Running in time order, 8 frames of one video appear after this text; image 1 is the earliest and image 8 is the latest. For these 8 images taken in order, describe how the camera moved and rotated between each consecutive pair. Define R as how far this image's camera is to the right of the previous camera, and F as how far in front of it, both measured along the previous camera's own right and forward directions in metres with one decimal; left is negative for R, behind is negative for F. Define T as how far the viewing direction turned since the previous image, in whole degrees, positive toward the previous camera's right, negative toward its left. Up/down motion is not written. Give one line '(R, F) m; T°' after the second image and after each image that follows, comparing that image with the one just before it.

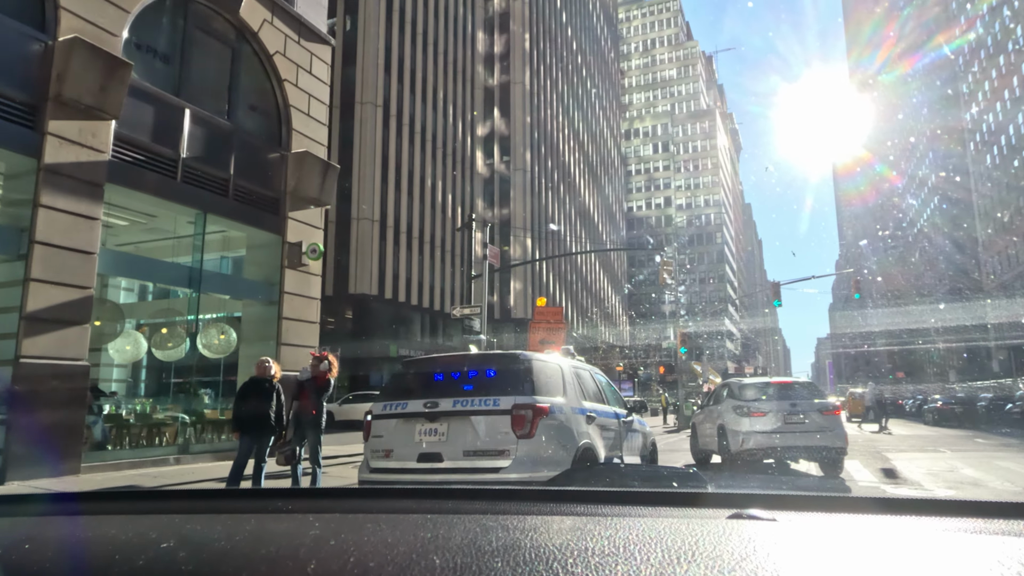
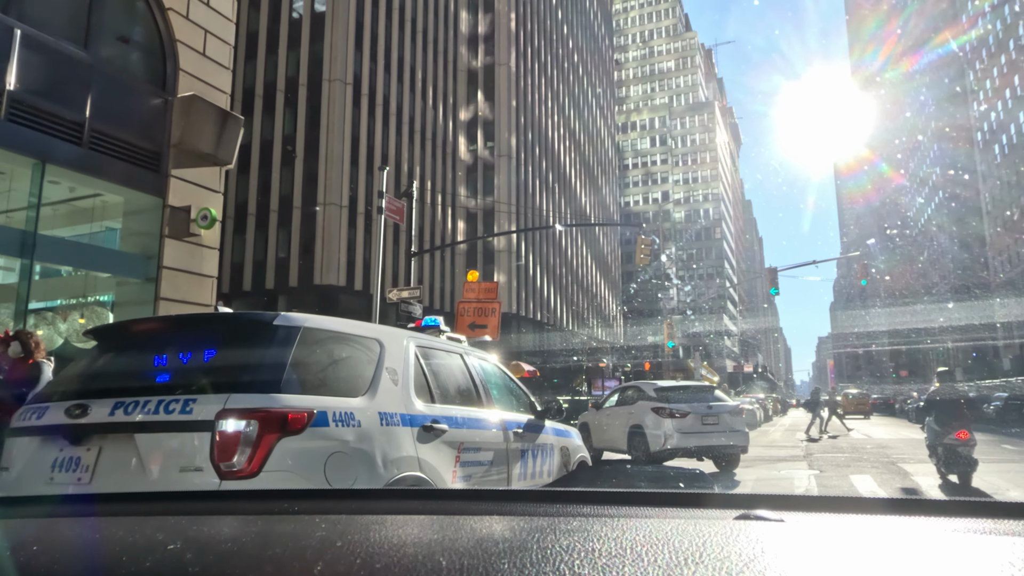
(+1.2, +2.6) m; 0°
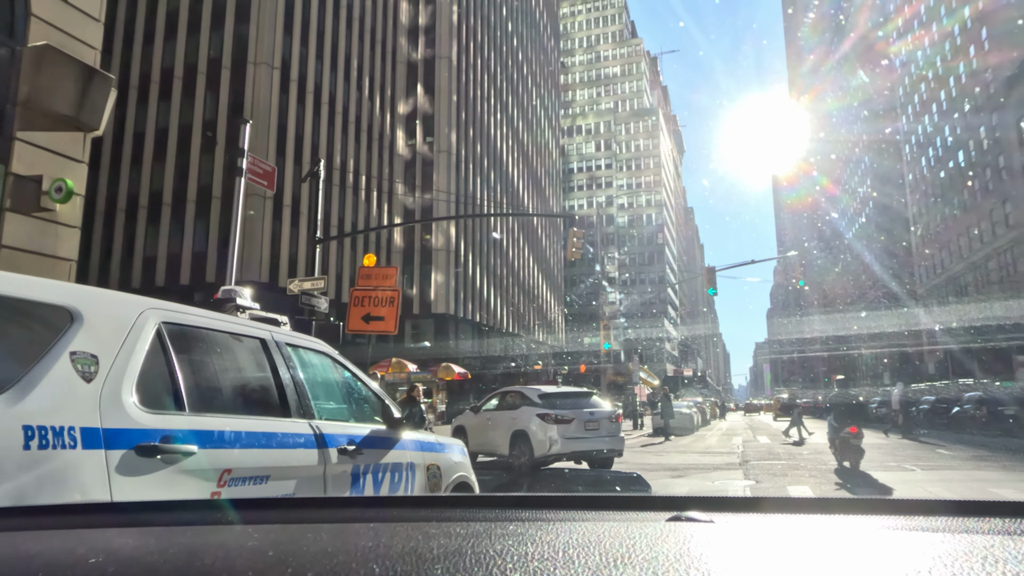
(+0.6, +1.3) m; +5°
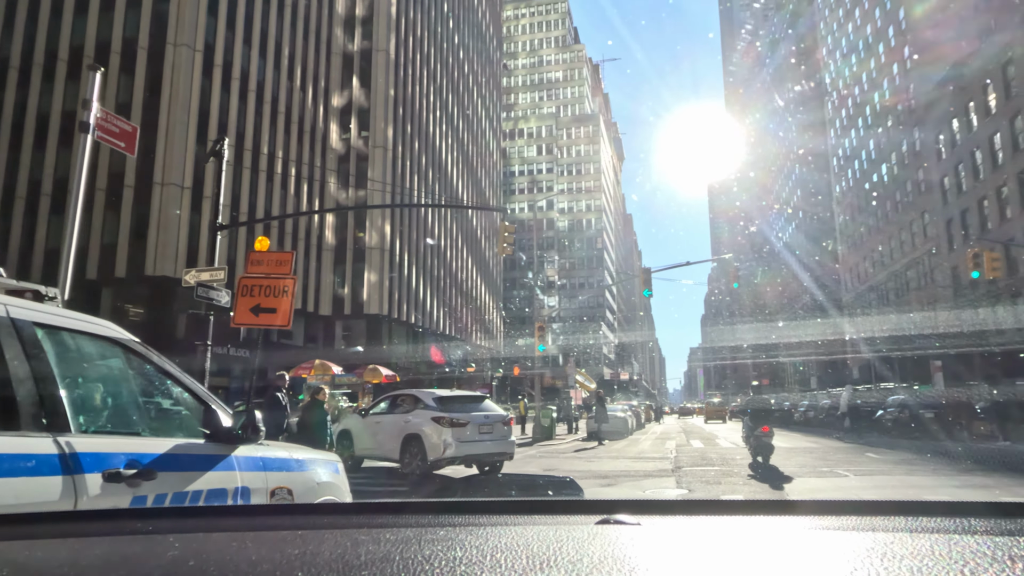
(+0.3, +0.9) m; +5°
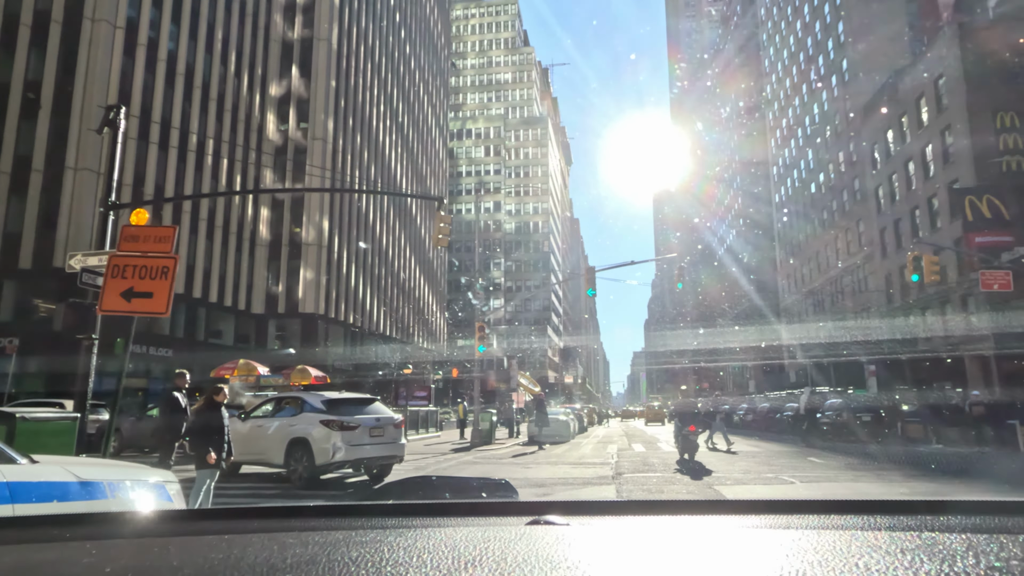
(+0.2, +0.9) m; +5°
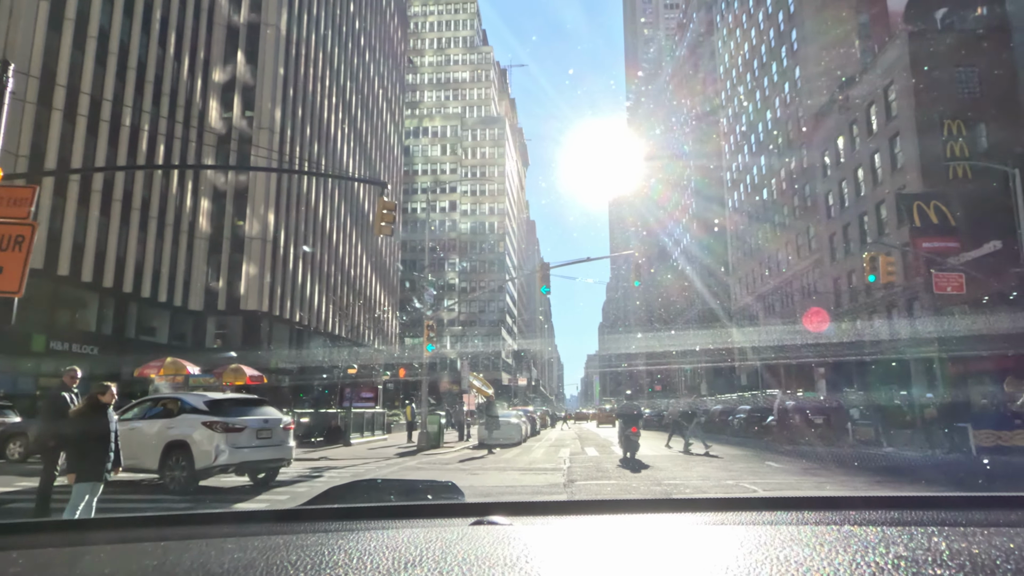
(+0.2, +0.9) m; +4°
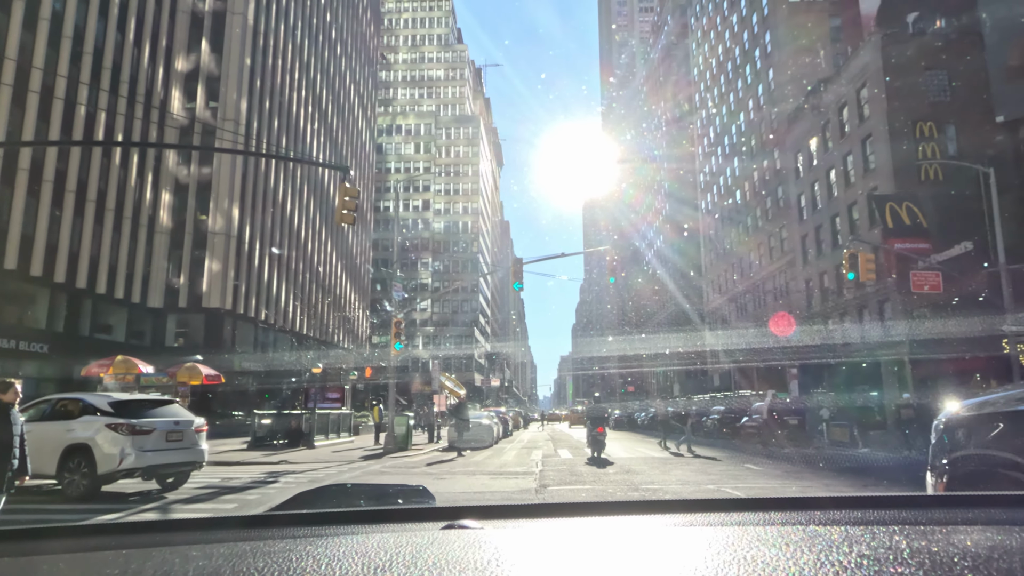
(+0.1, +0.7) m; +2°
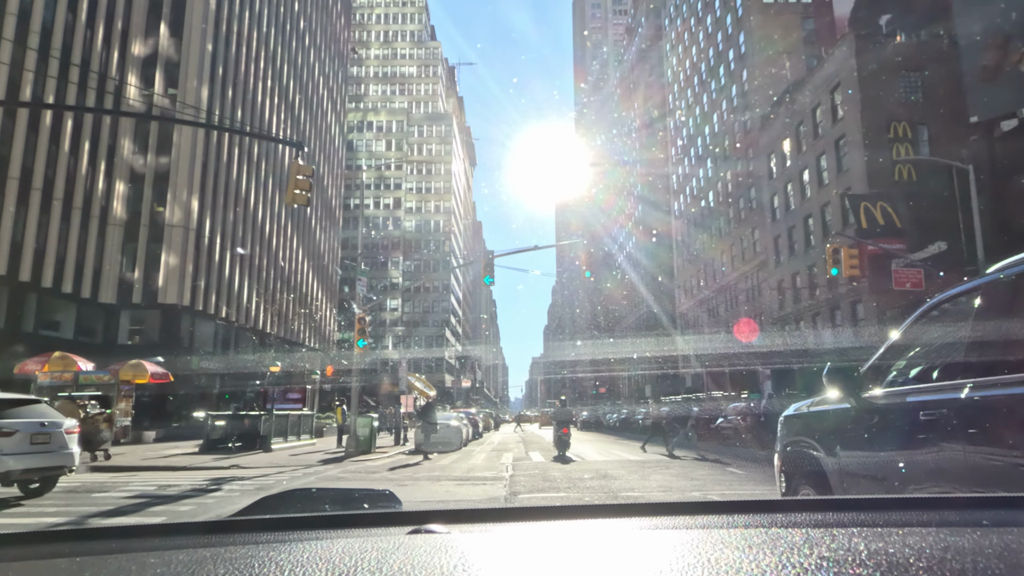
(0.0, +0.9) m; +2°
